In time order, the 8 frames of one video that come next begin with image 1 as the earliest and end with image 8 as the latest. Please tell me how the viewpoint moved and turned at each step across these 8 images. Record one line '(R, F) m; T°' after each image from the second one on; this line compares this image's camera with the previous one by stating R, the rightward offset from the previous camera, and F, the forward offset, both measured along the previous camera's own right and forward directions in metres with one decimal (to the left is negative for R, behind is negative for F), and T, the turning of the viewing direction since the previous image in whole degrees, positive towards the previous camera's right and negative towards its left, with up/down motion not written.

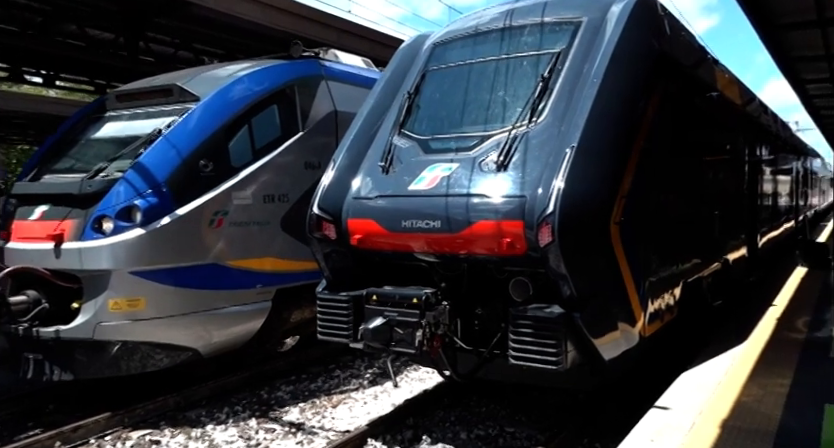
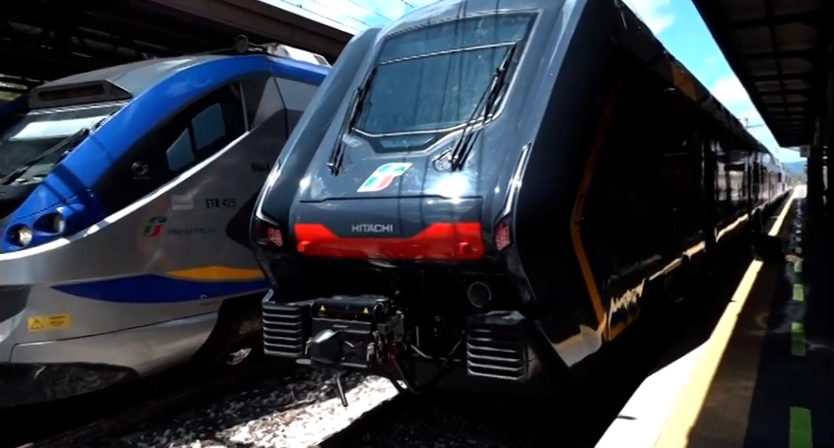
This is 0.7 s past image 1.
(+0.1, +0.2) m; +4°
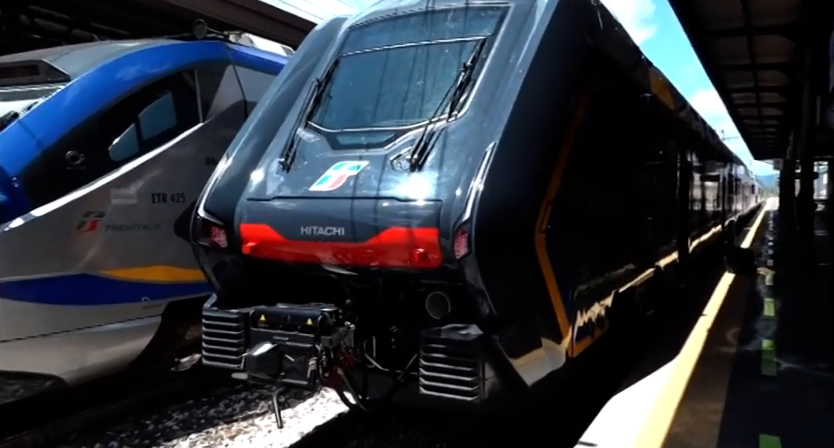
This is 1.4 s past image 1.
(+0.1, +0.2) m; +2°
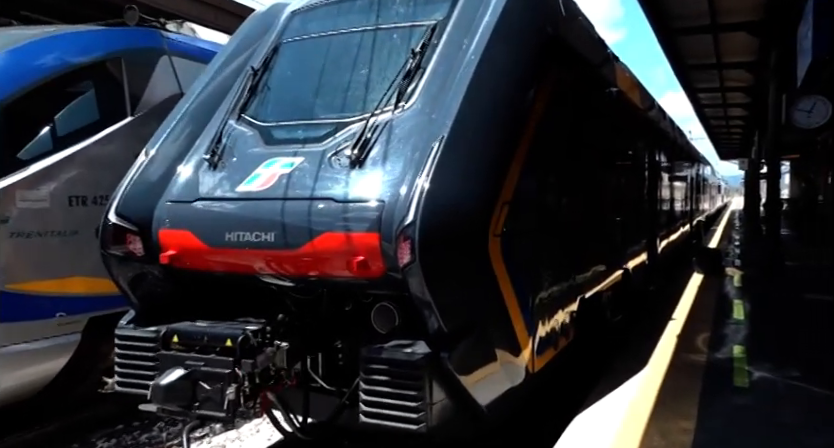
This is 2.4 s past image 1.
(+0.2, +0.3) m; +3°
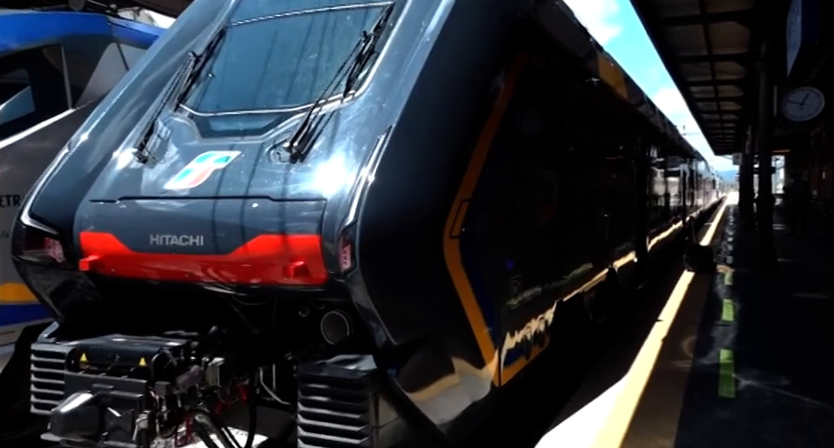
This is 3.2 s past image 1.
(+0.2, +0.3) m; 0°
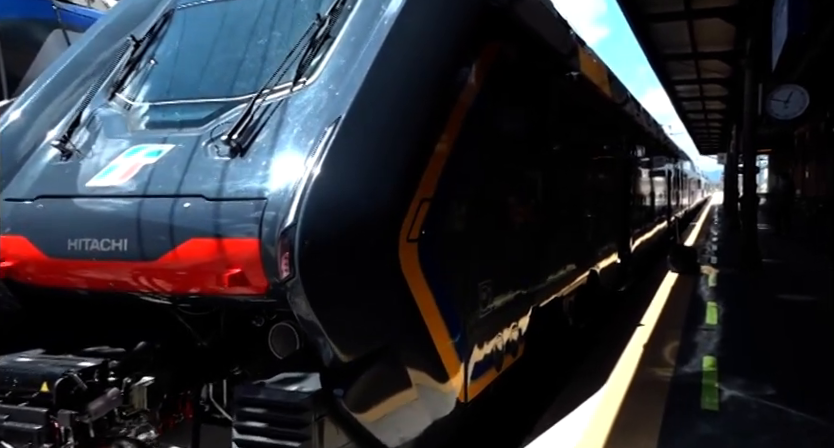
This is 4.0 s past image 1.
(+0.1, +0.2) m; +1°
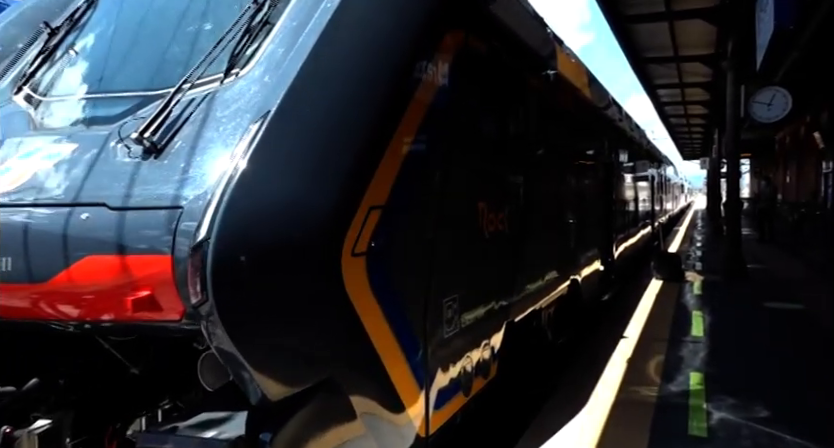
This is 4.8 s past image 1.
(+0.1, +0.3) m; +1°
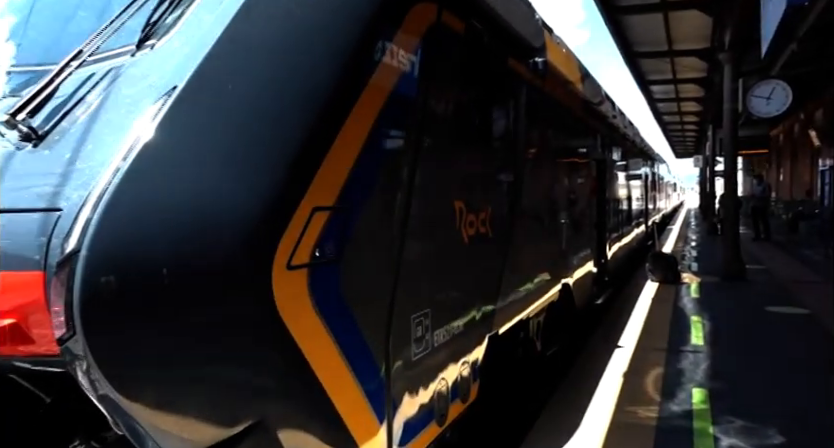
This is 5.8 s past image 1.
(+0.1, +0.4) m; +1°
